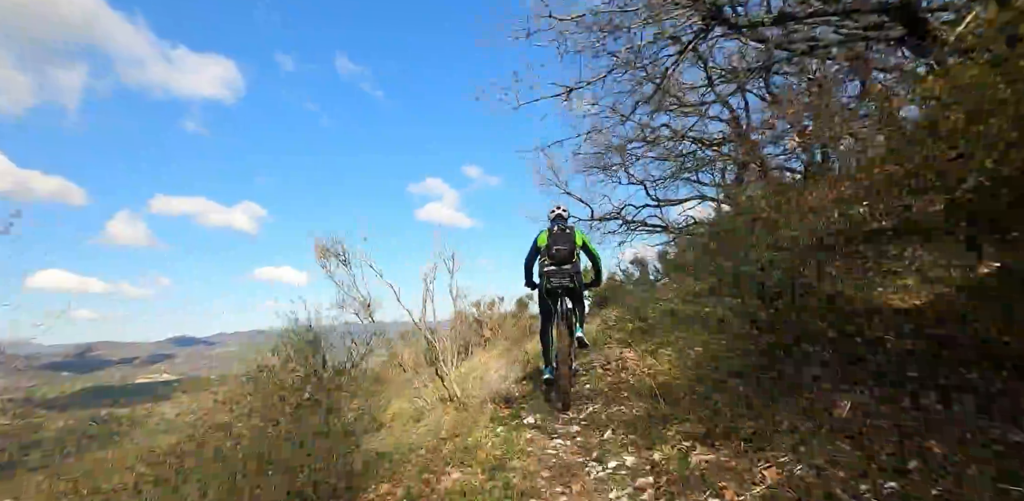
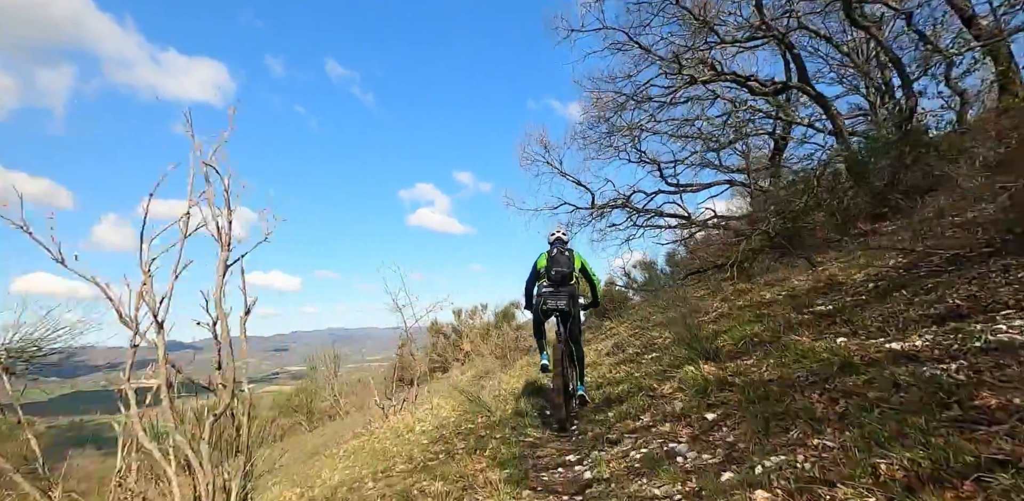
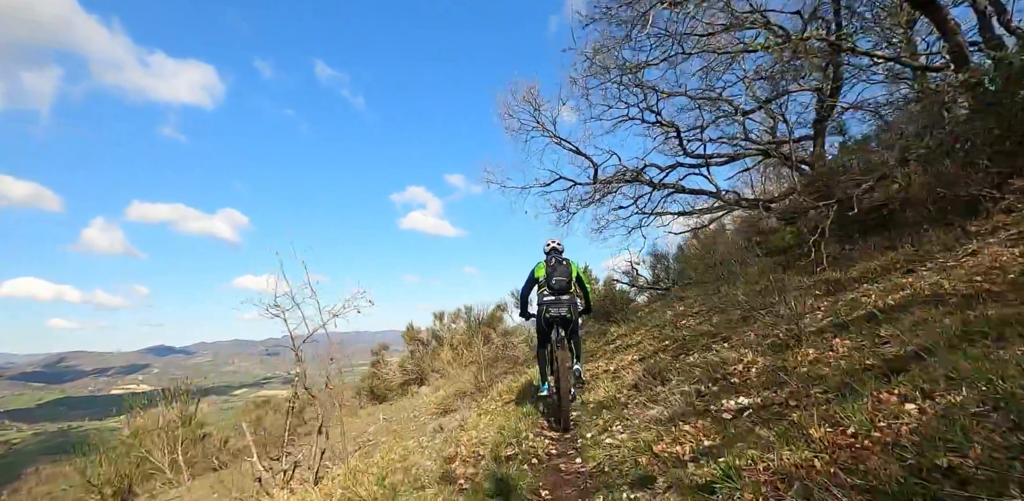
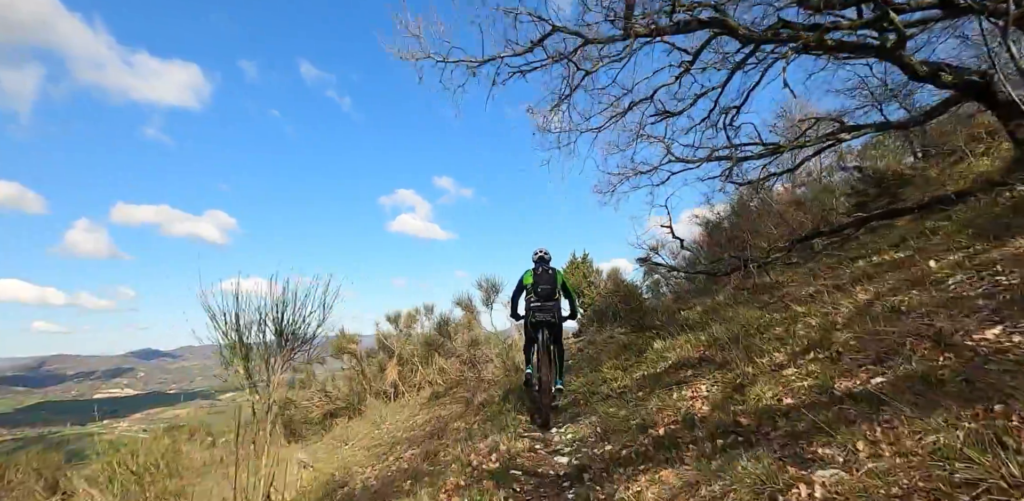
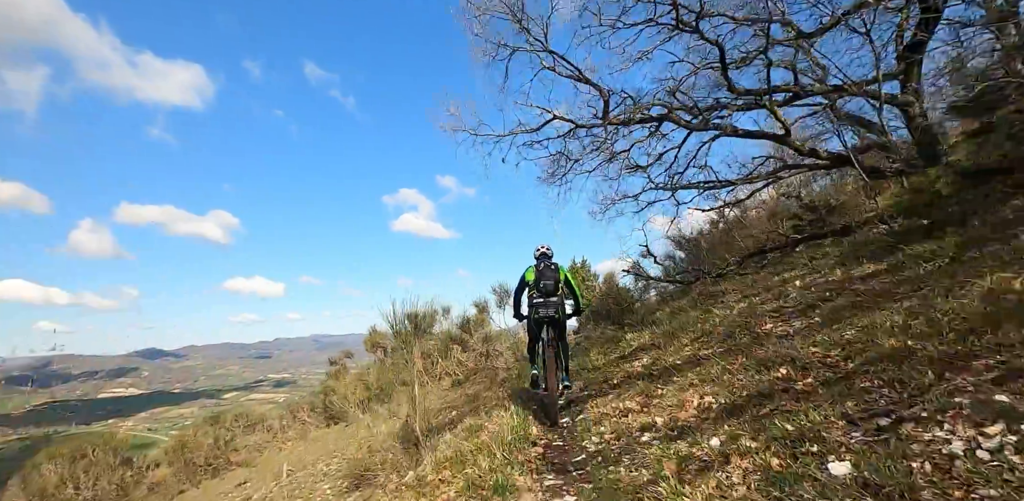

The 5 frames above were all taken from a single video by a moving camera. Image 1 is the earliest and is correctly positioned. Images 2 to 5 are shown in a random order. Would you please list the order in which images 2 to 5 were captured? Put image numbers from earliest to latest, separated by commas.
2, 3, 5, 4
